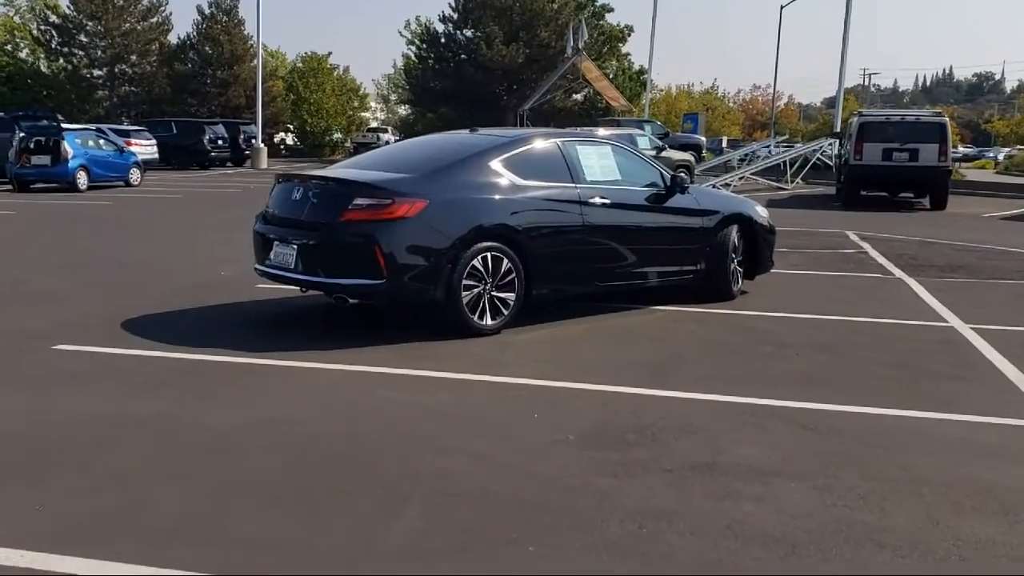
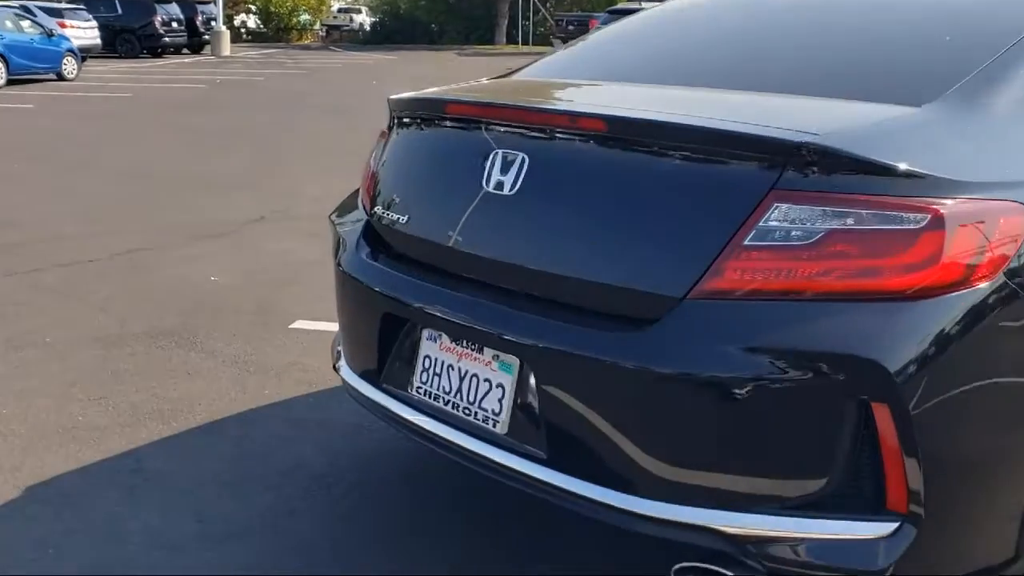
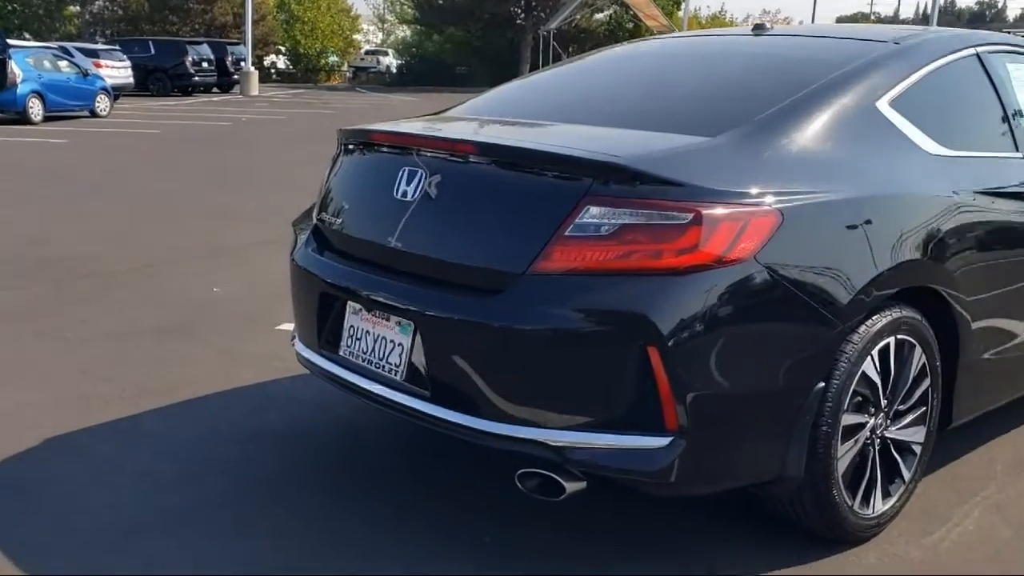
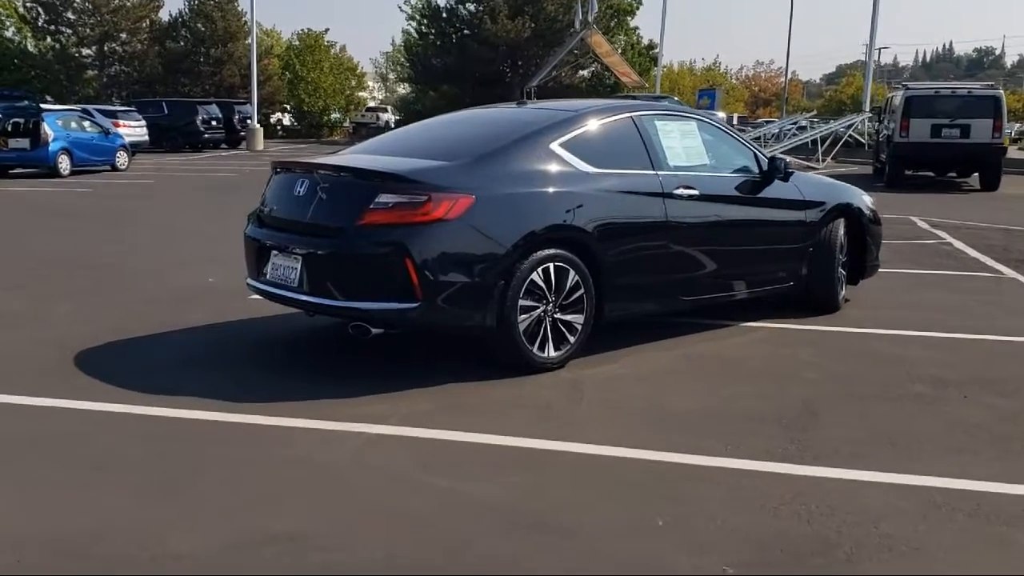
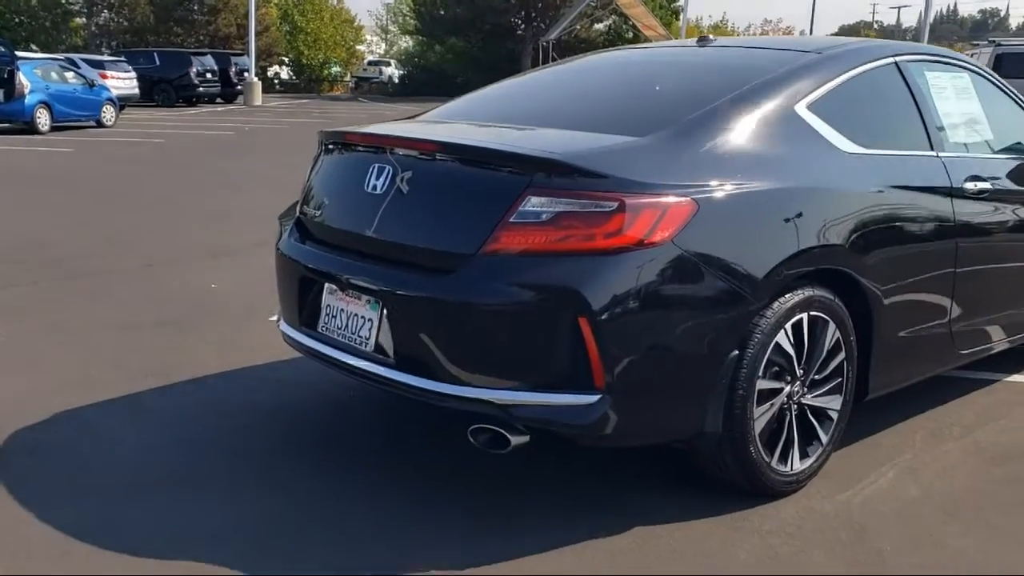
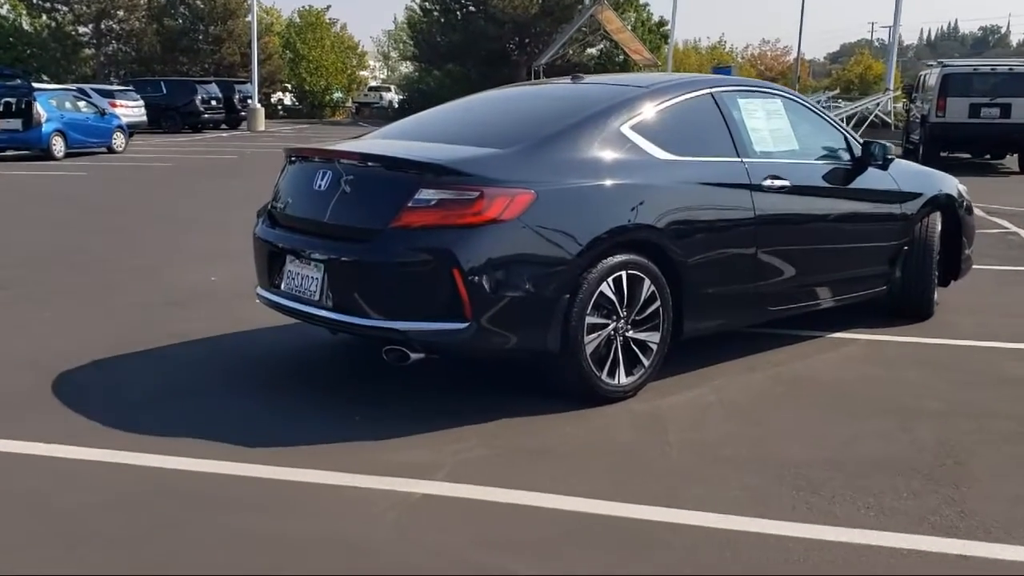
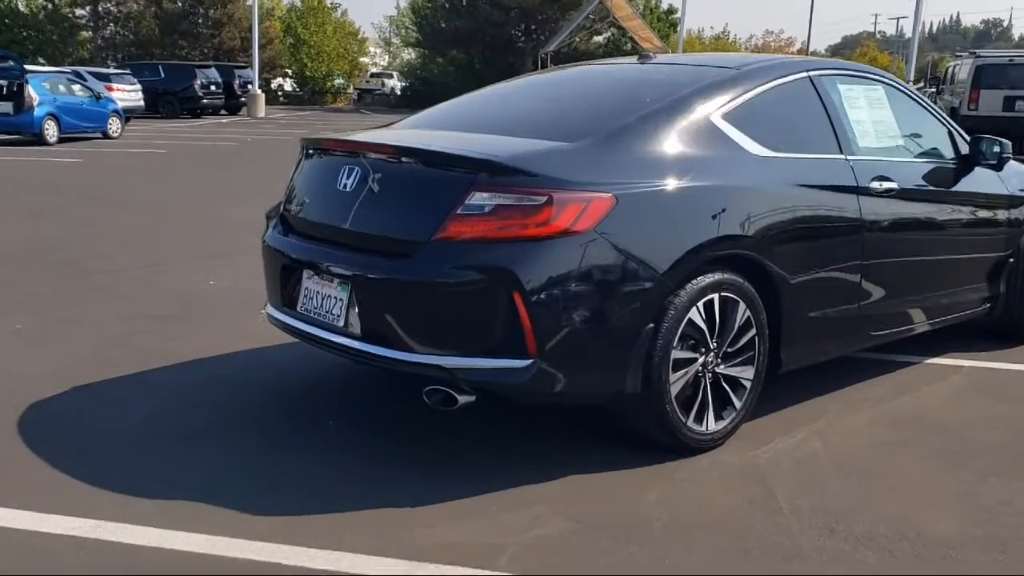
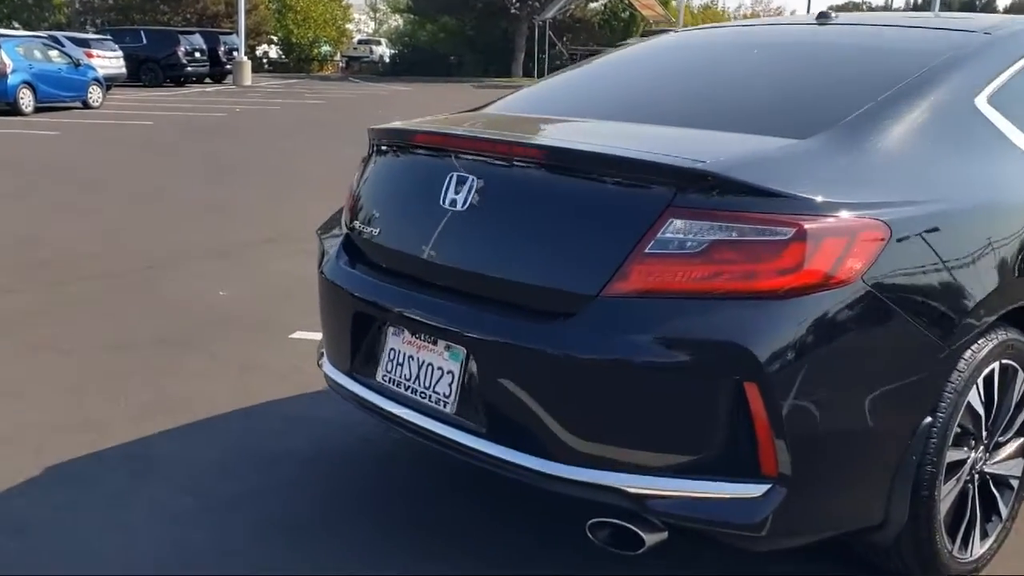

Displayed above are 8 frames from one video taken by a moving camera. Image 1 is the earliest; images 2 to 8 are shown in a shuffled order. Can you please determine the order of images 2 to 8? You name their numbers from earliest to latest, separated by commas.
4, 6, 7, 5, 3, 8, 2
